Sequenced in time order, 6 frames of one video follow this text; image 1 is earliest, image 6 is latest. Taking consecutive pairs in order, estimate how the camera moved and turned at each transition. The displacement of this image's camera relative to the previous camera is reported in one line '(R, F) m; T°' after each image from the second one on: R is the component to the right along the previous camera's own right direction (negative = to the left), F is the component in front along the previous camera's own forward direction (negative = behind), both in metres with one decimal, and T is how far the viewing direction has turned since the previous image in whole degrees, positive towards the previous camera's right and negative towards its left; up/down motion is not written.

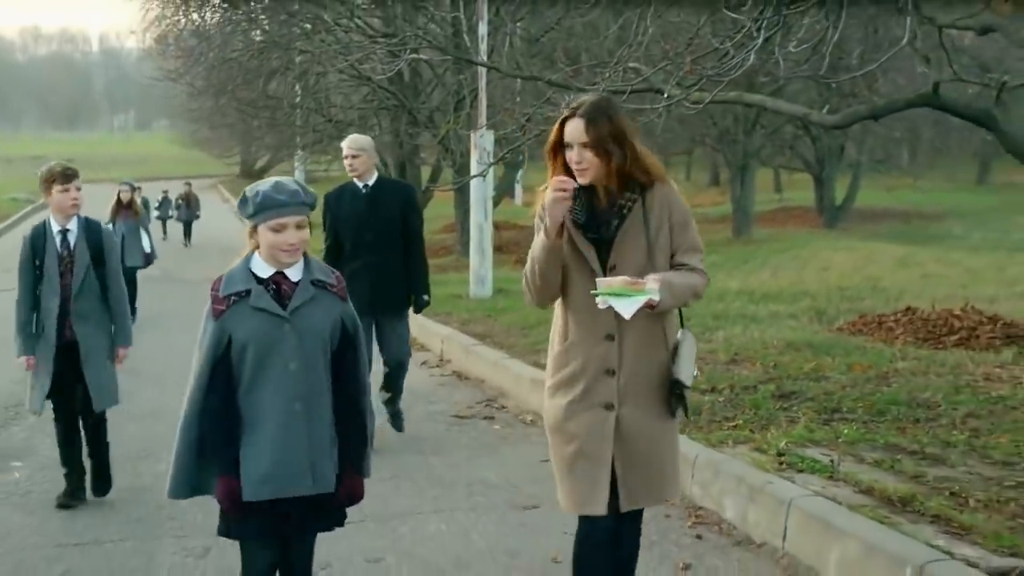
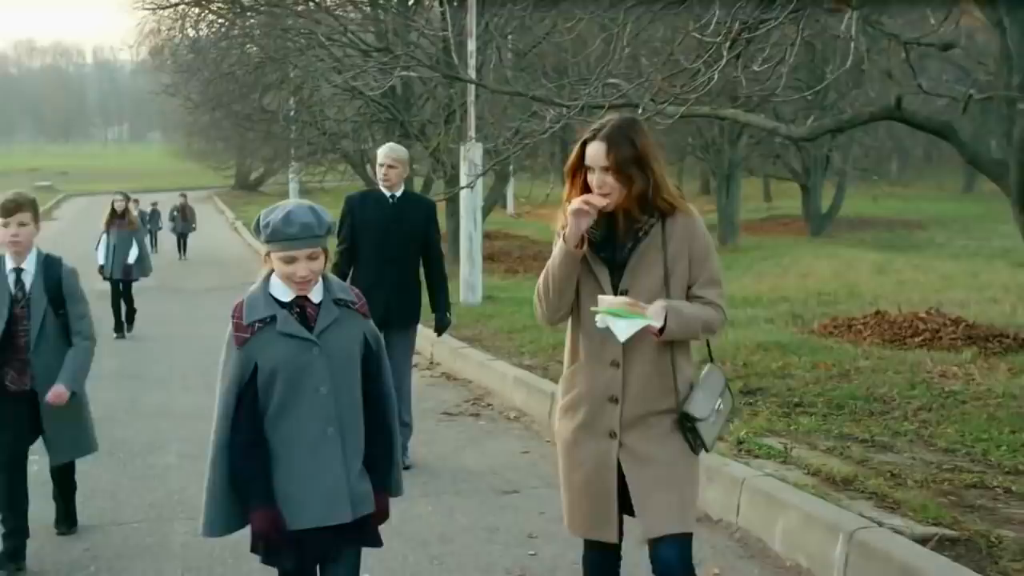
(+0.1, -0.5) m; 0°
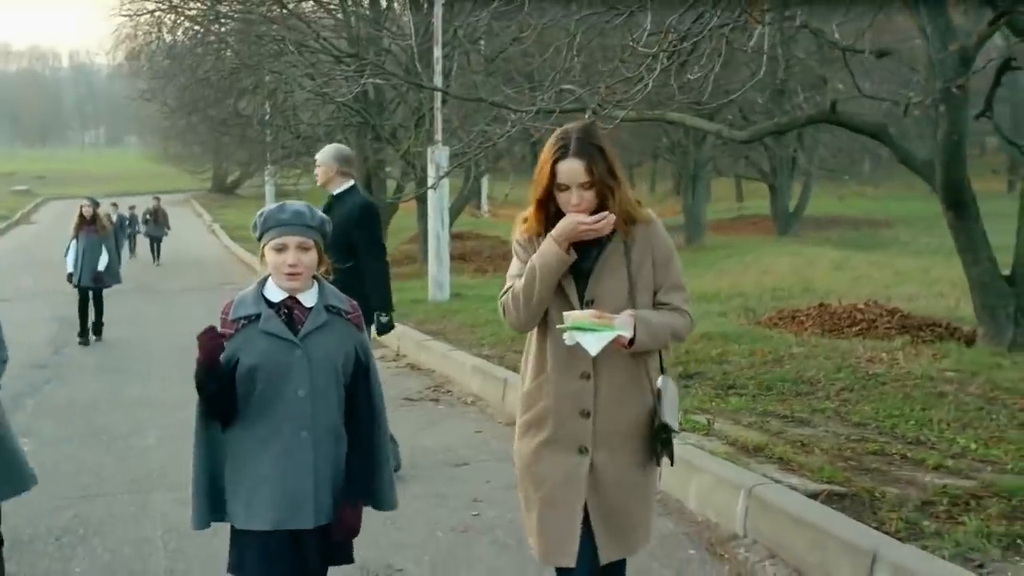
(+0.2, -0.6) m; +1°
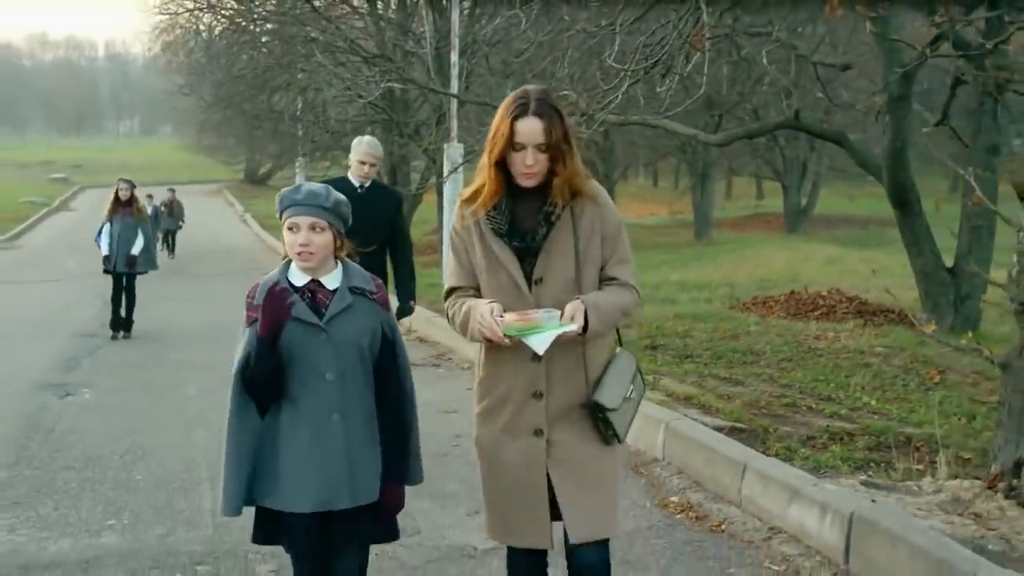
(+0.3, -1.4) m; -1°
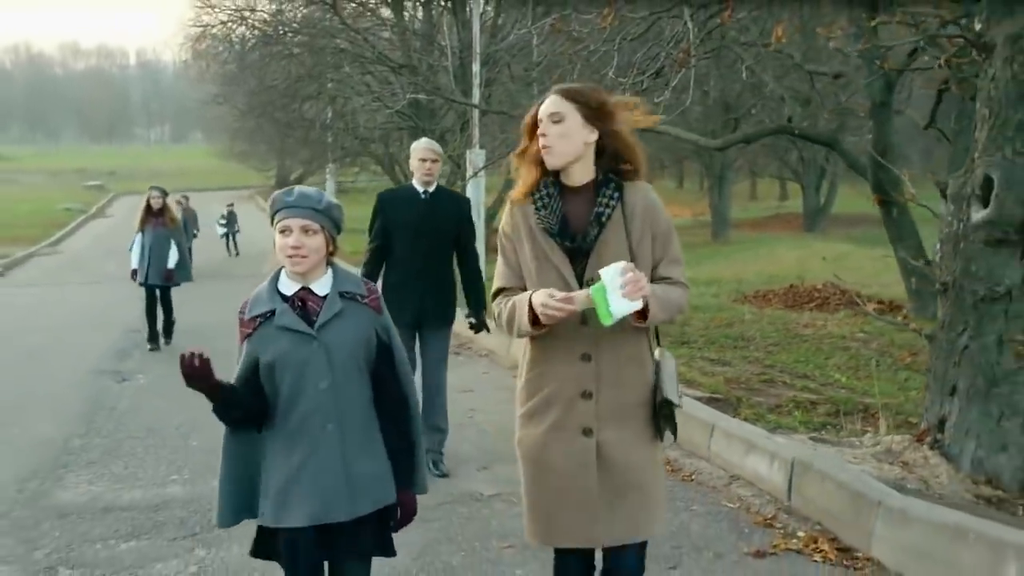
(+0.2, -1.0) m; -1°
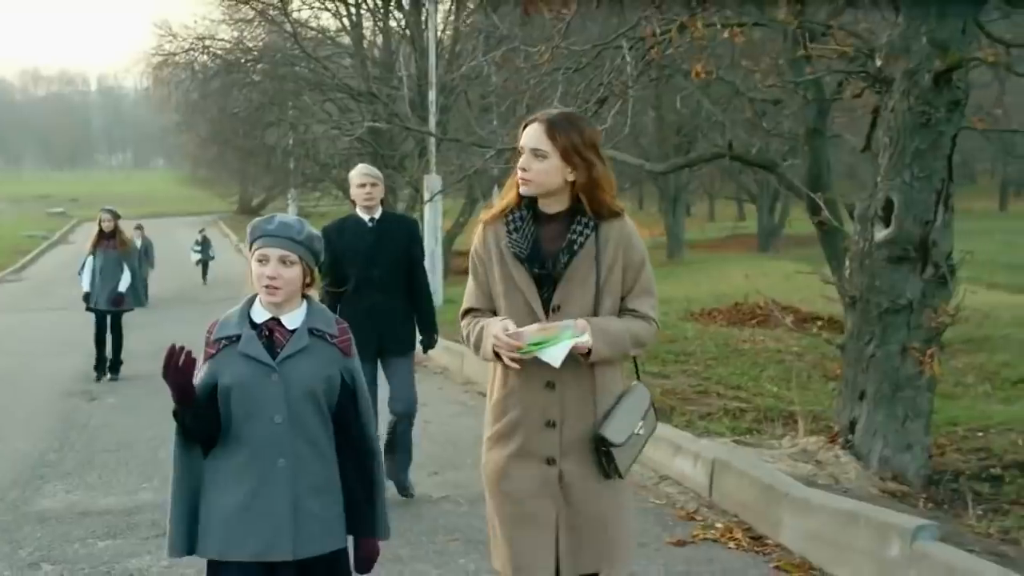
(+0.1, -0.5) m; +2°
